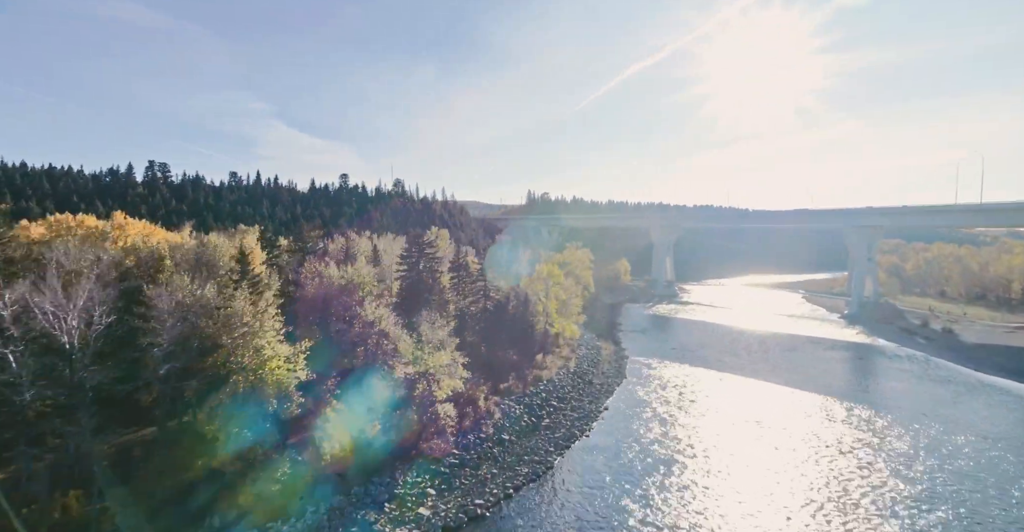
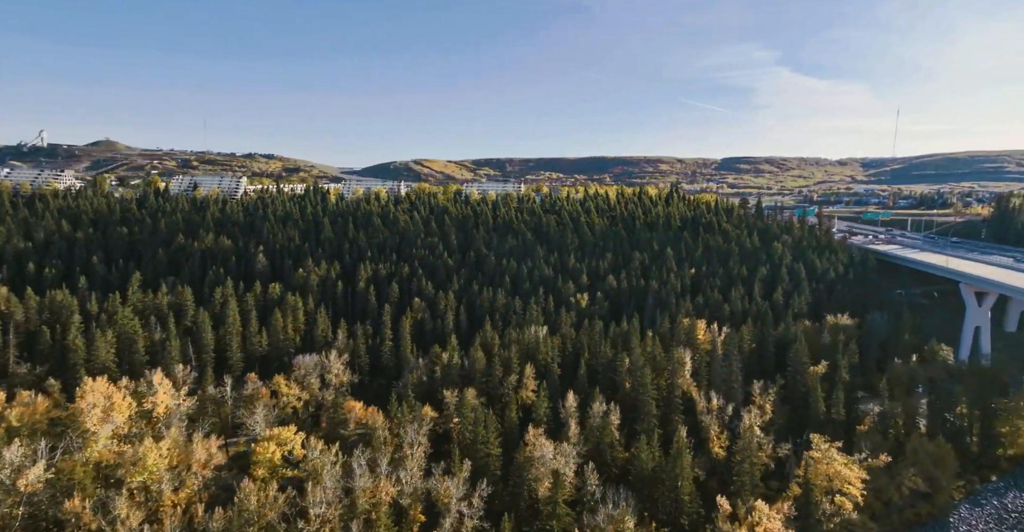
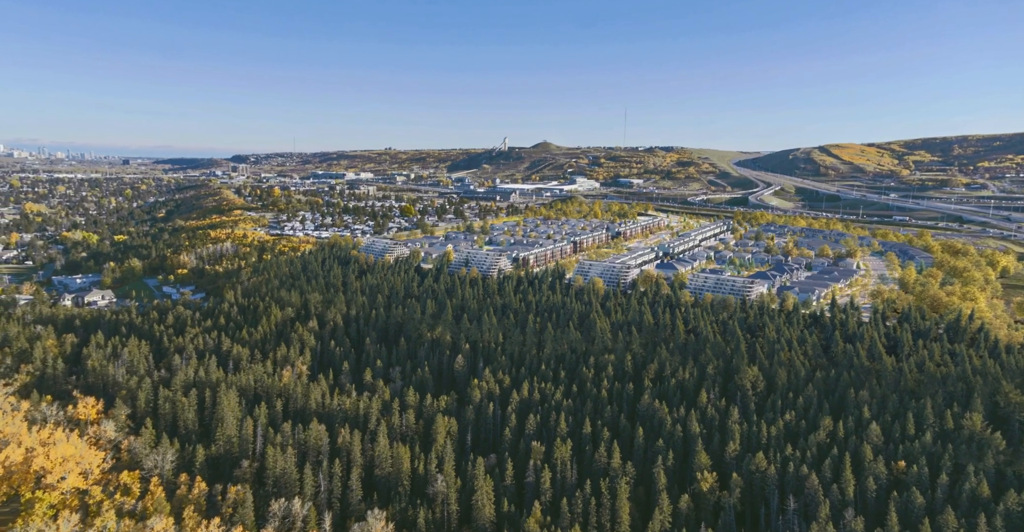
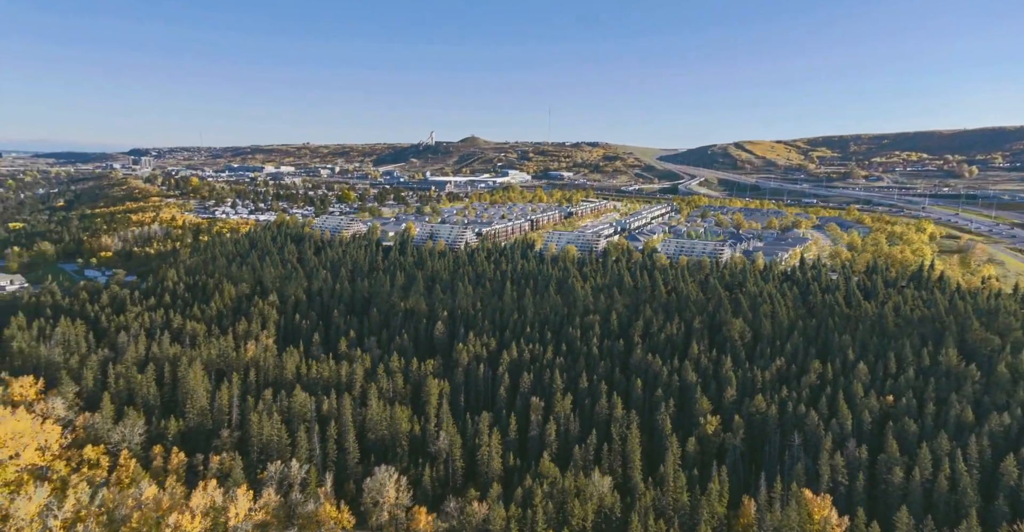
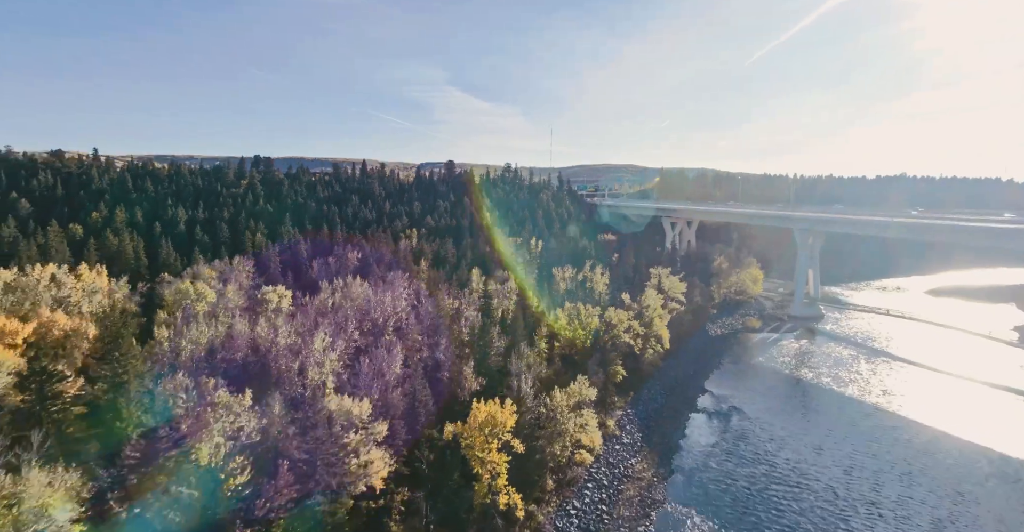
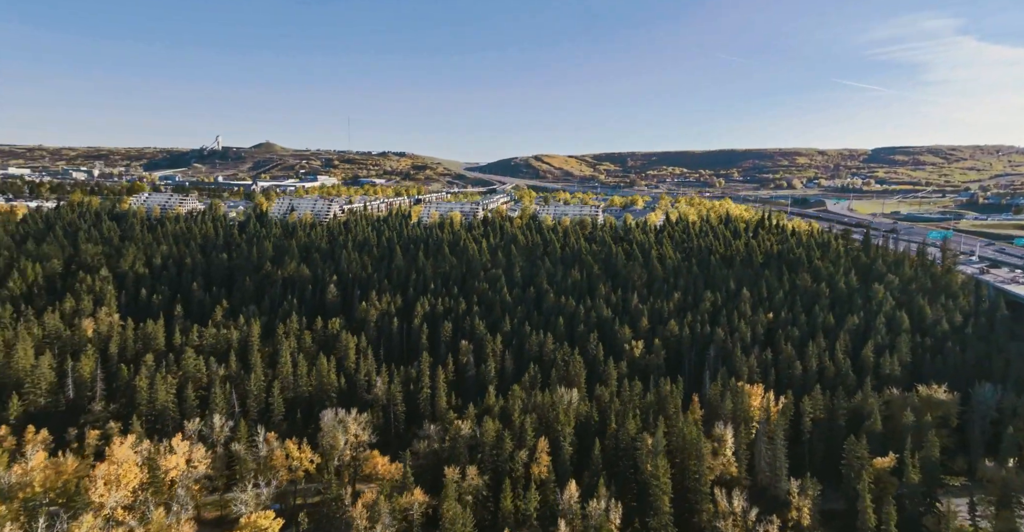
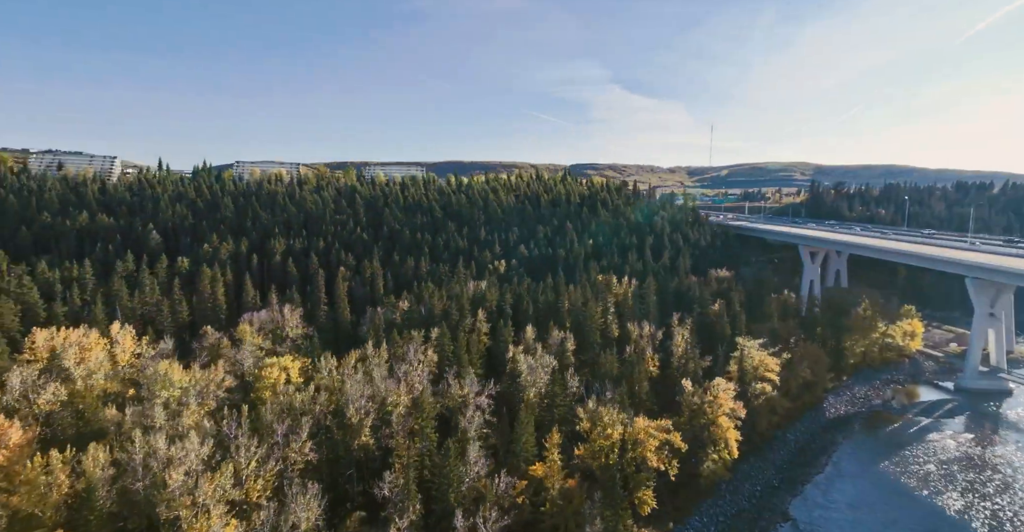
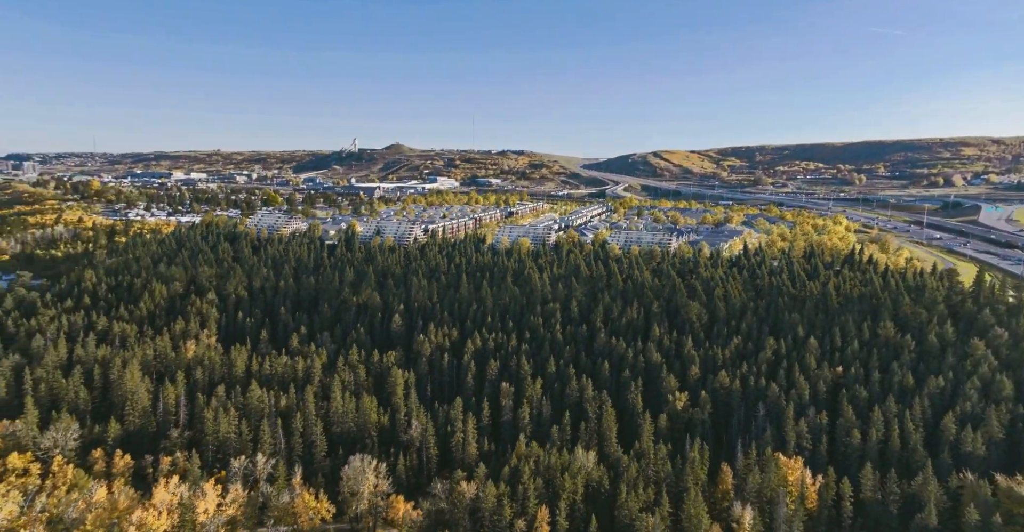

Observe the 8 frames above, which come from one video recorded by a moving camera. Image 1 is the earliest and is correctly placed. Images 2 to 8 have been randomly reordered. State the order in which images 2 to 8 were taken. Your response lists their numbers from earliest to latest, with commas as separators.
5, 7, 2, 6, 8, 4, 3
